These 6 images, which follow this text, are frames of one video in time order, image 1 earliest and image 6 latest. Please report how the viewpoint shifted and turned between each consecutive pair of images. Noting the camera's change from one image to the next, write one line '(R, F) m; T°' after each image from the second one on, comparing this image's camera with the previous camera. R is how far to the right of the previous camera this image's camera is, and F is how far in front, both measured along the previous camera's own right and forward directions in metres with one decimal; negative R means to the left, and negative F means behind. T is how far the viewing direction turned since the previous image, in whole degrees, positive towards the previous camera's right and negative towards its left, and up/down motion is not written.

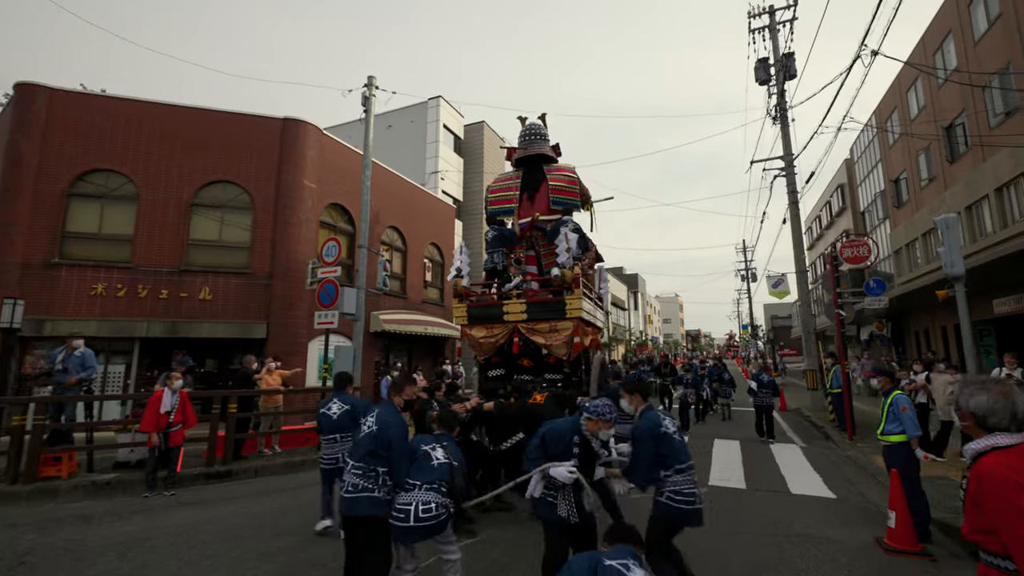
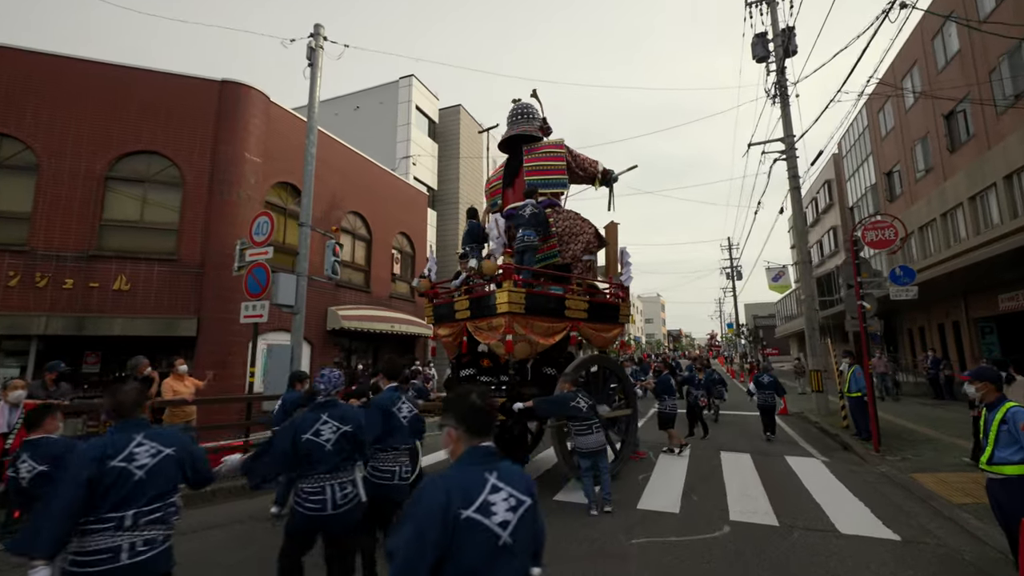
(+0.2, +1.5) m; +2°
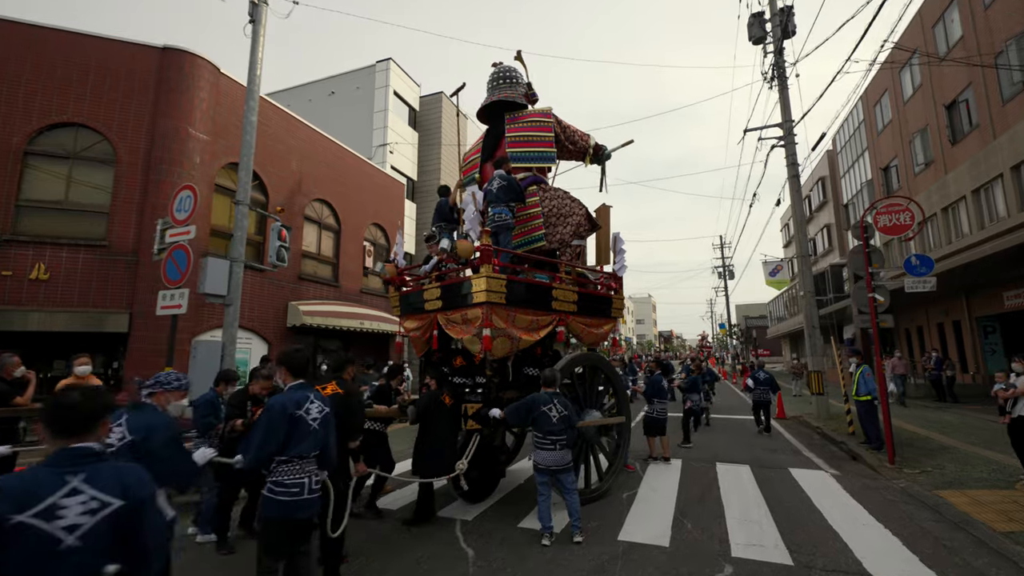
(+0.4, +1.0) m; +1°
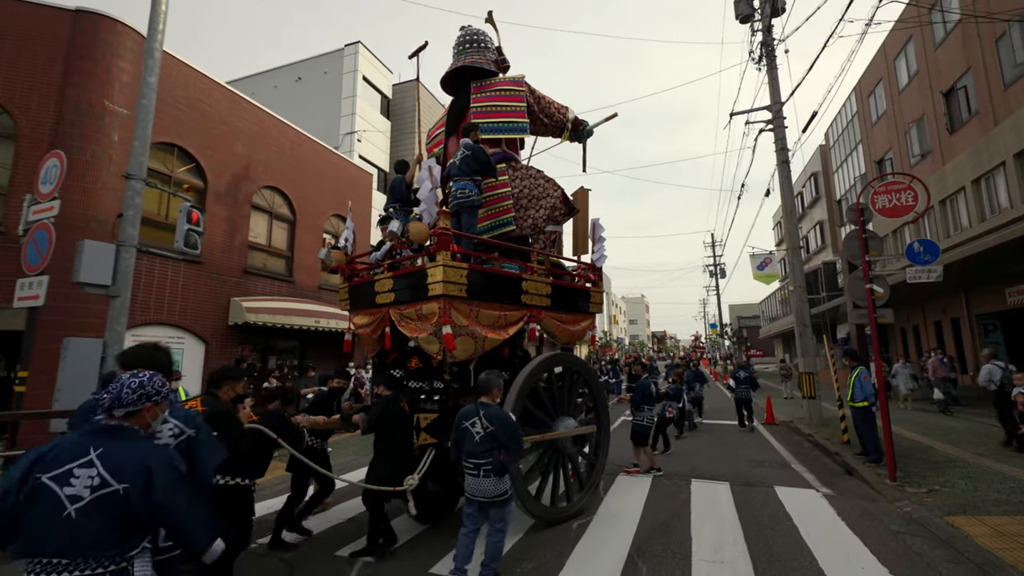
(+0.7, +1.0) m; +1°
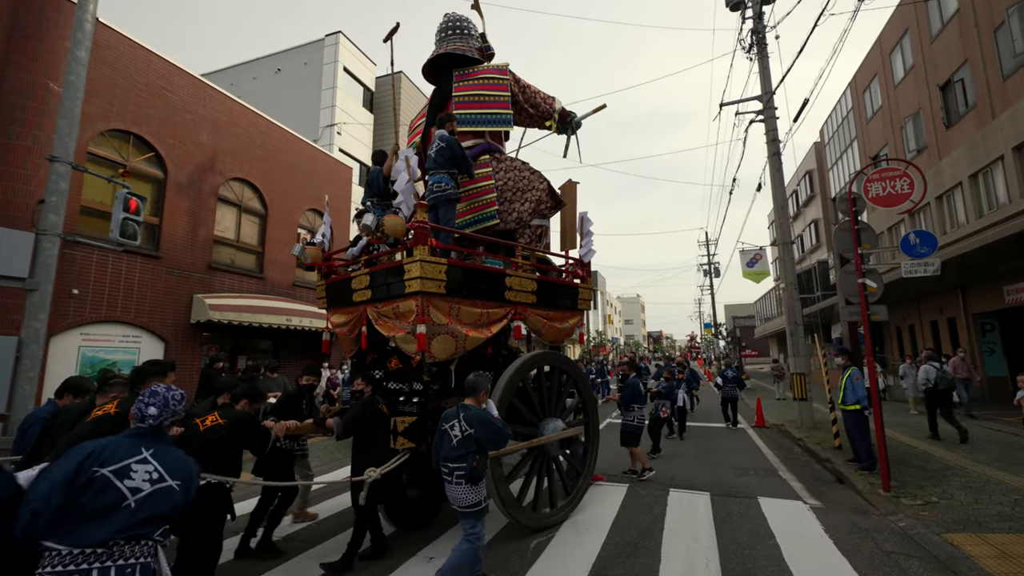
(+0.4, +0.5) m; 0°
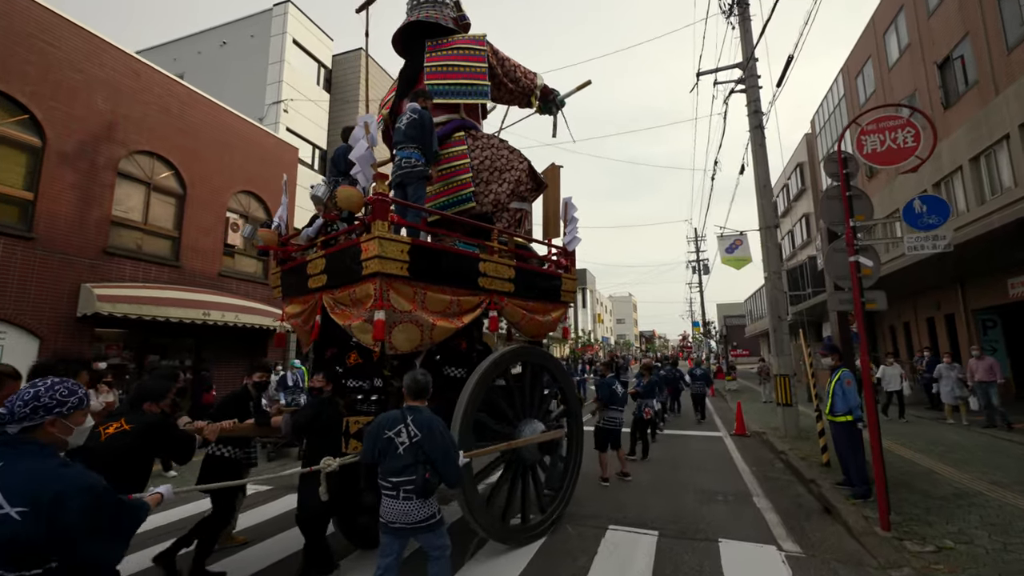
(+1.0, +1.4) m; +1°
